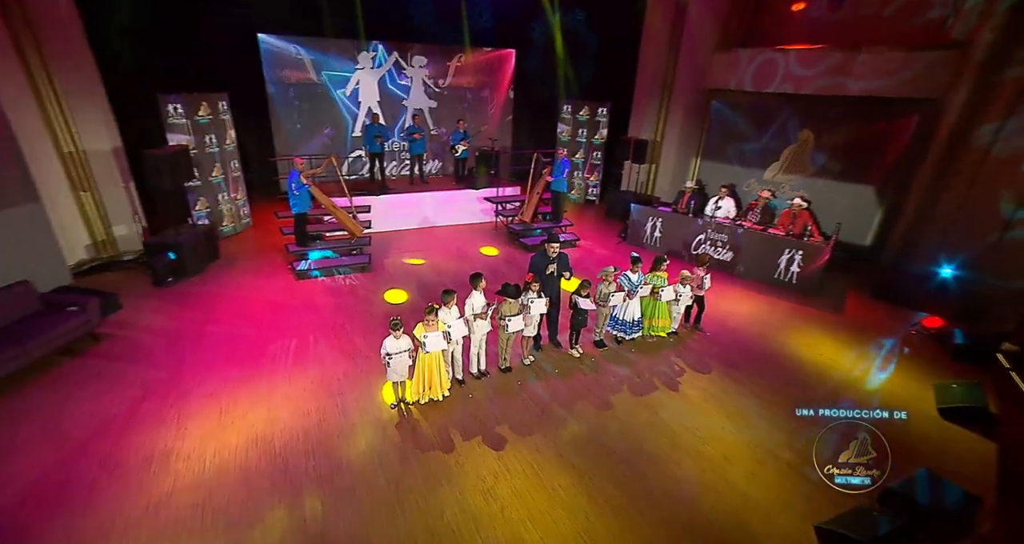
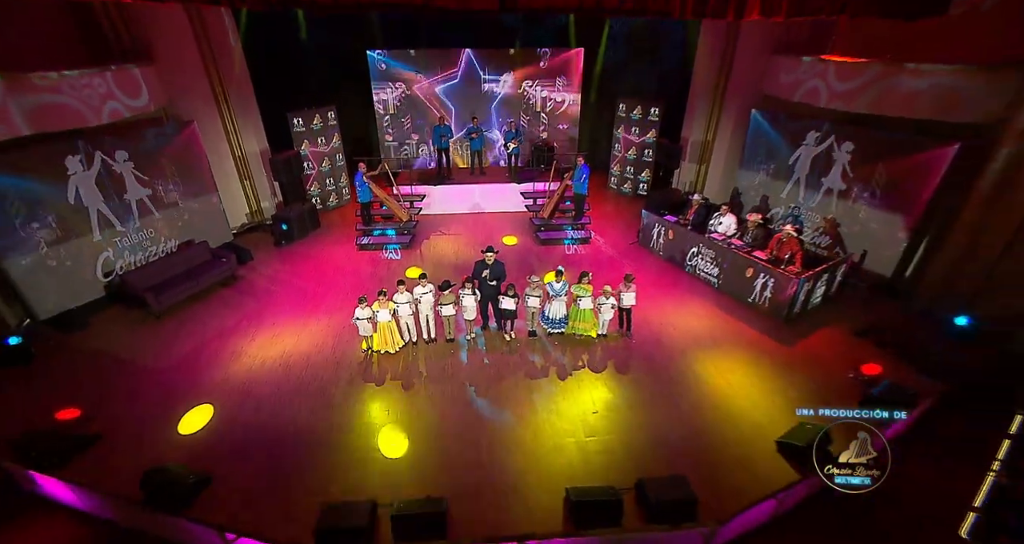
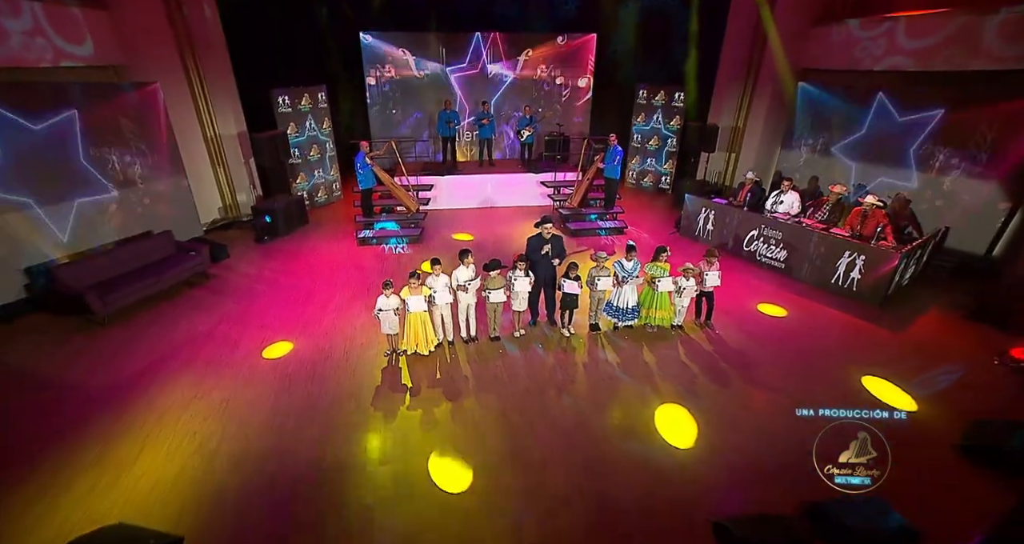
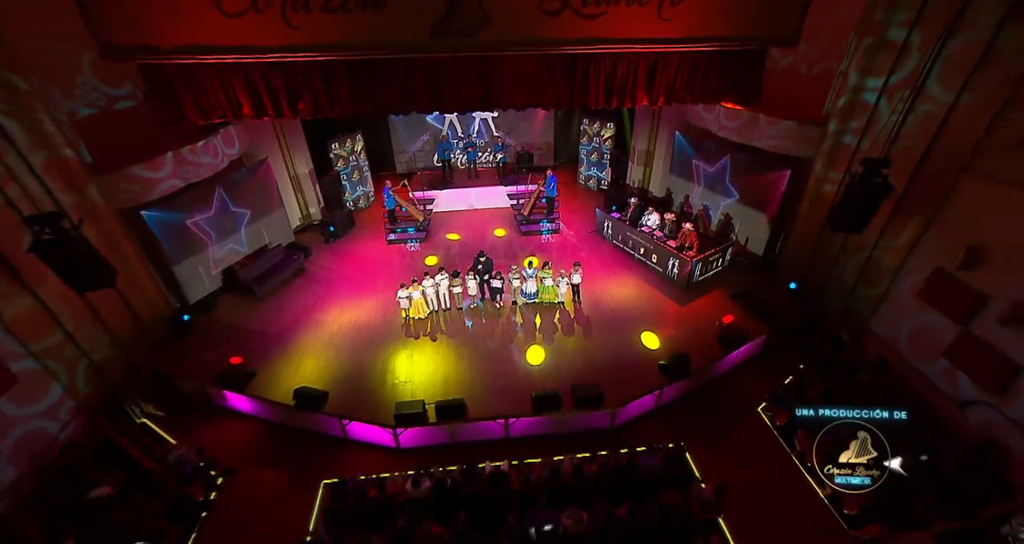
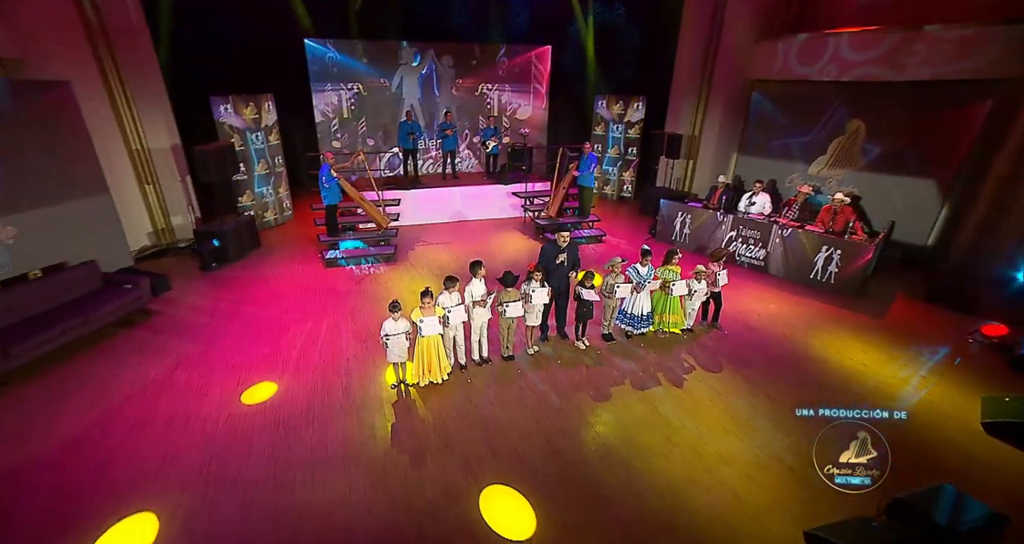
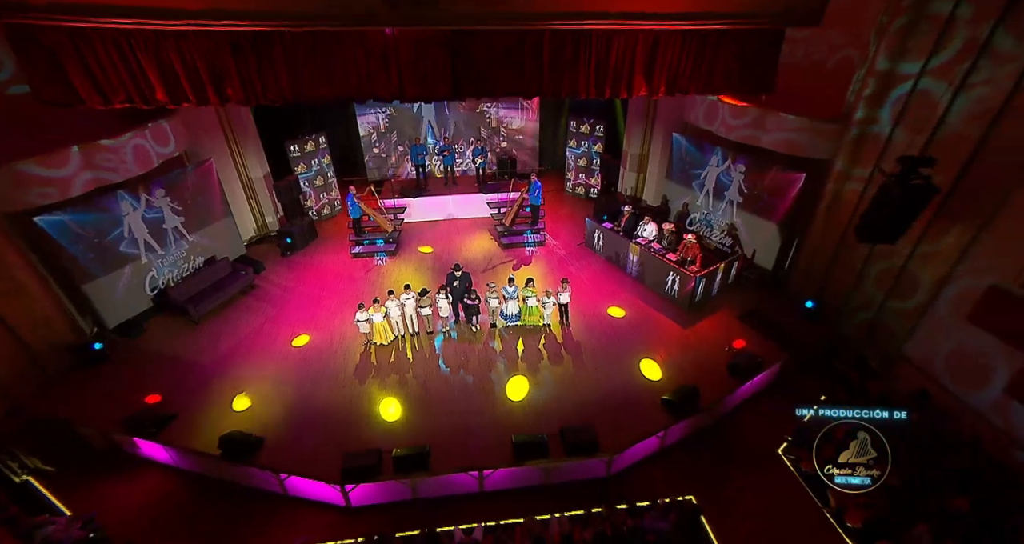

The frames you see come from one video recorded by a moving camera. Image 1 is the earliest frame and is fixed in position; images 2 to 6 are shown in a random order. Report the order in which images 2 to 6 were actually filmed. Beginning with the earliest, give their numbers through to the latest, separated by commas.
5, 3, 2, 6, 4
